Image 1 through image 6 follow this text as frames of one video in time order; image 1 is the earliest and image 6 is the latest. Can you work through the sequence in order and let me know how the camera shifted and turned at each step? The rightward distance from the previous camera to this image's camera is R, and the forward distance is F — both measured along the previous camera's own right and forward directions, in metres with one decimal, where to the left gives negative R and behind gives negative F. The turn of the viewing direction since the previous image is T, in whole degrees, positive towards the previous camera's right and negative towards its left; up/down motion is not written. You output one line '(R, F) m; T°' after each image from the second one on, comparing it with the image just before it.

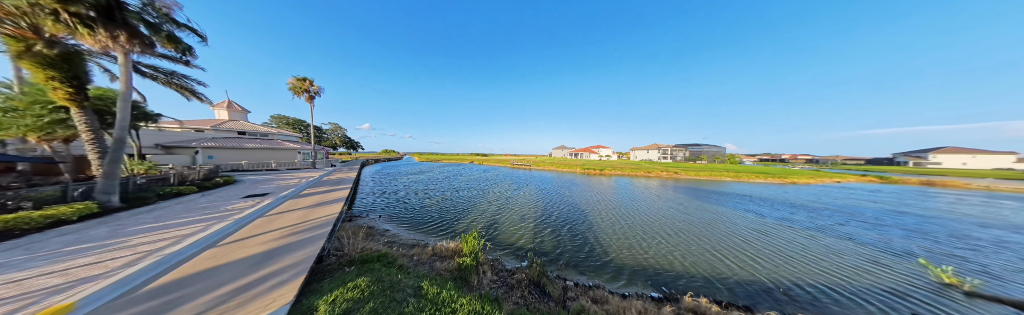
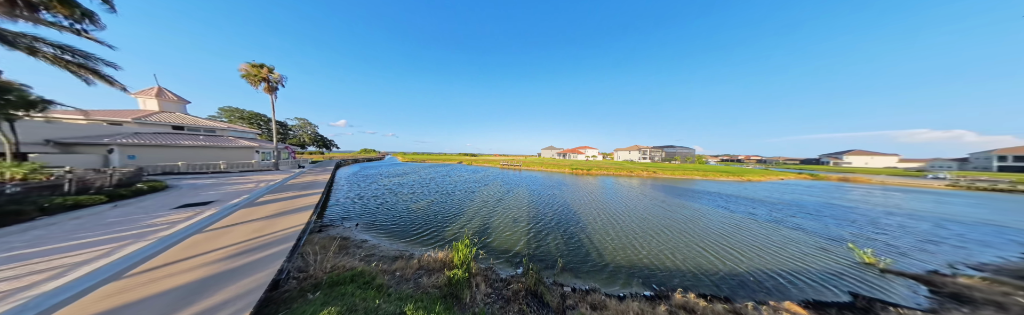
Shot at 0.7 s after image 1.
(-0.3, +0.3) m; +5°
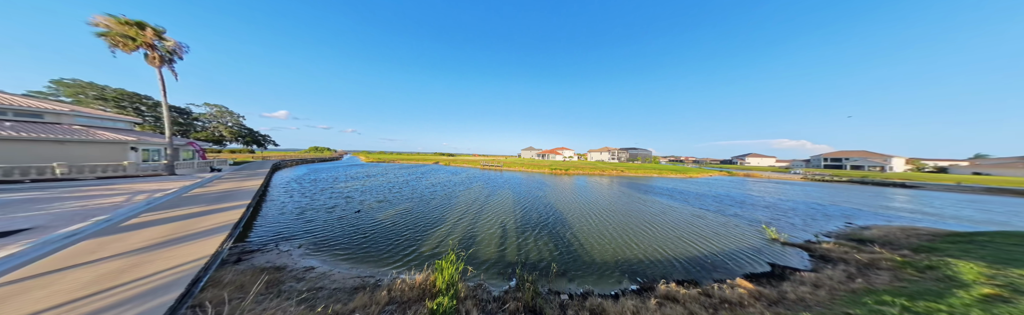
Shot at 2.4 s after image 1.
(-0.5, +0.6) m; +9°
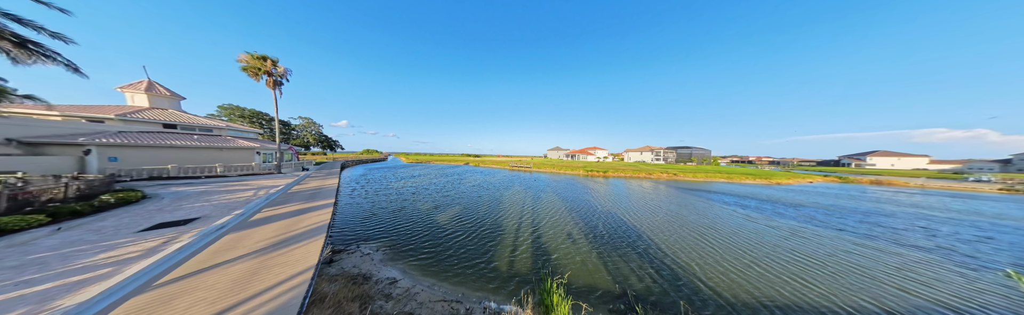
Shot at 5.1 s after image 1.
(-1.8, +0.7) m; -9°
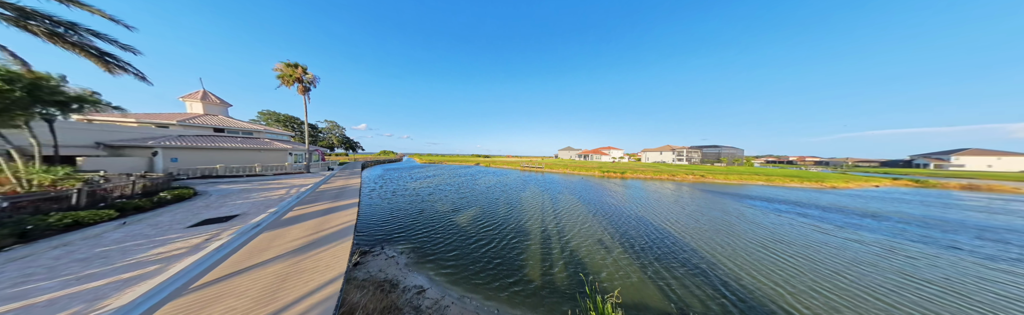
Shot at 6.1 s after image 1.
(-0.6, +0.4) m; -4°
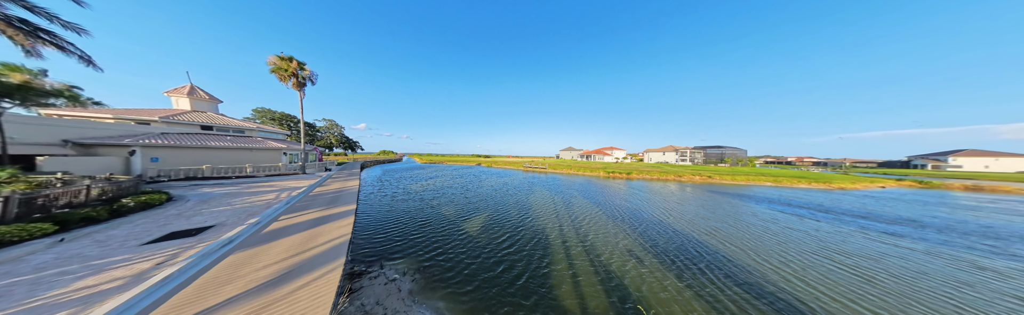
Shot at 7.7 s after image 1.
(-0.8, +0.9) m; 0°
